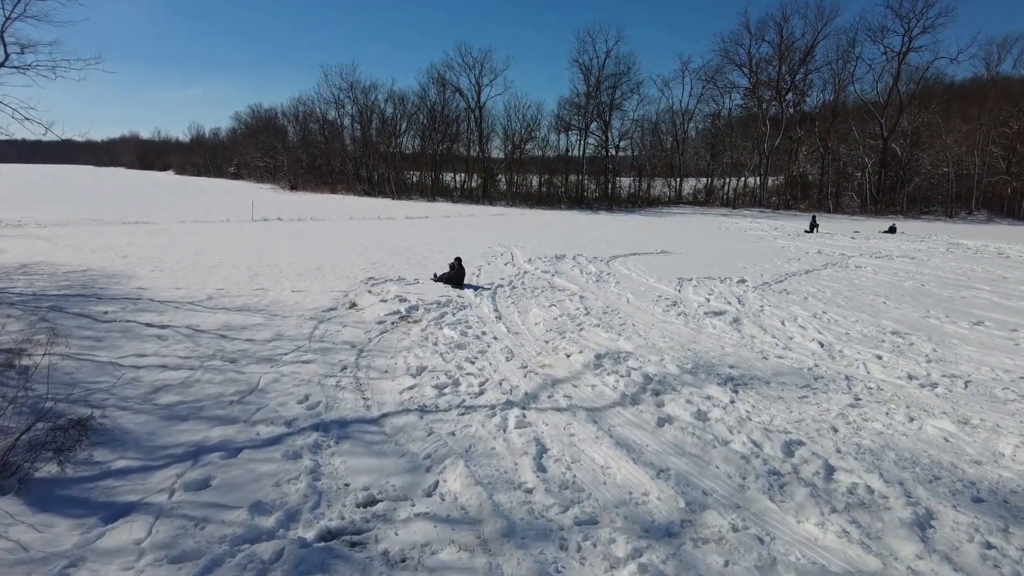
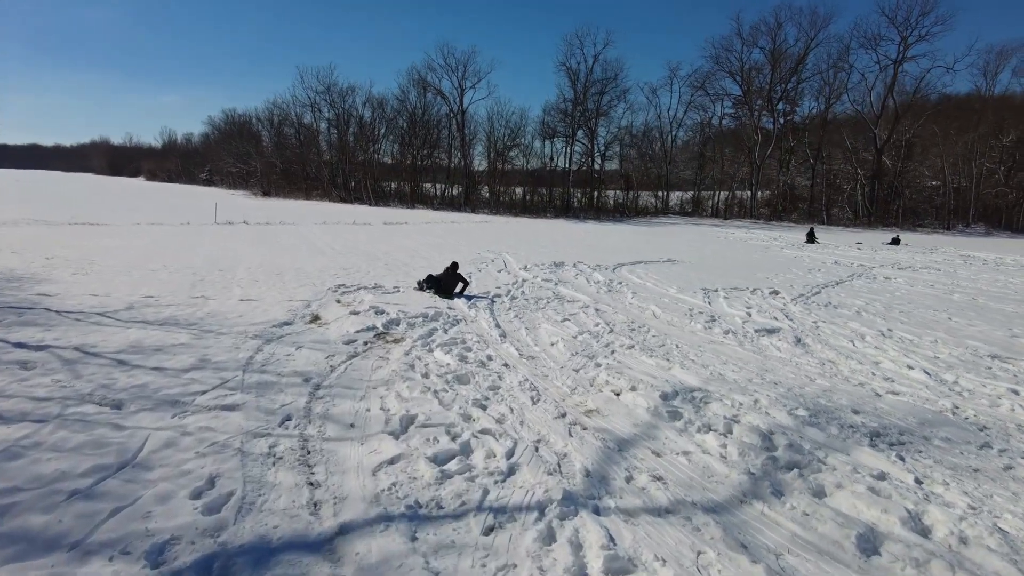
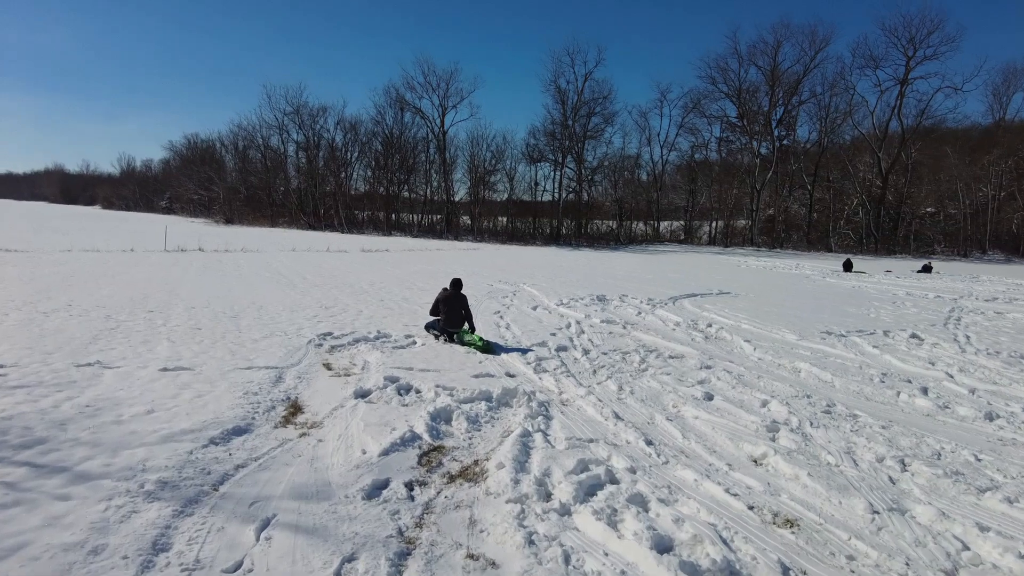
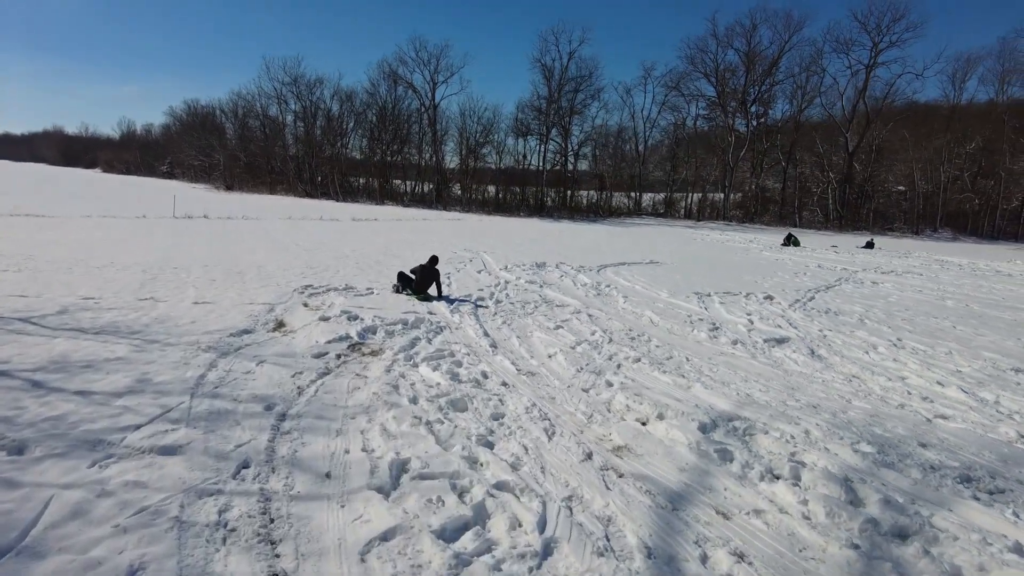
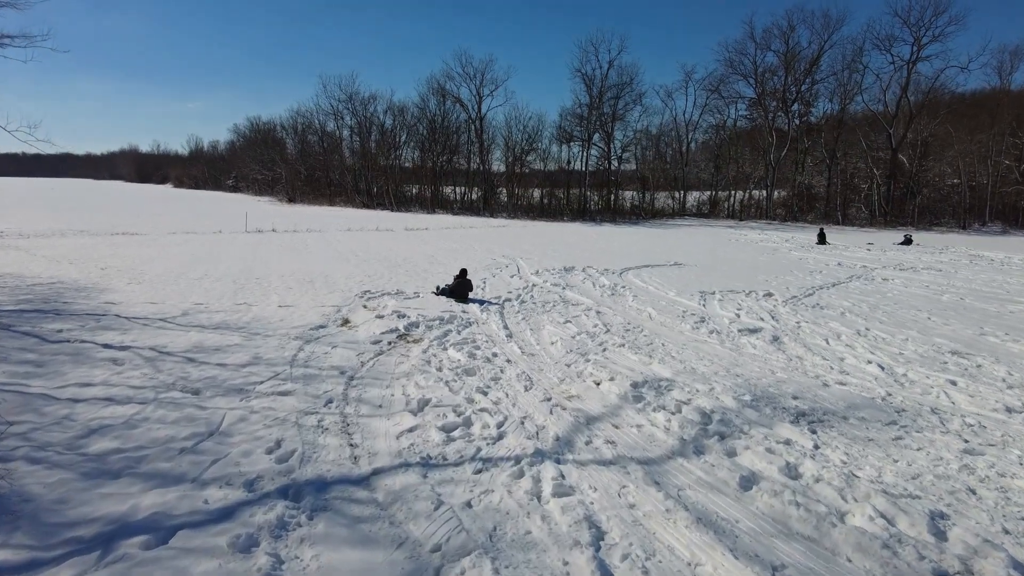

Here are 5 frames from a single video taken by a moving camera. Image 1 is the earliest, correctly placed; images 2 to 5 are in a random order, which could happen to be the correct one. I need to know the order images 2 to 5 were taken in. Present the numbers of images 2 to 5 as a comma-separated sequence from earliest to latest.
5, 2, 4, 3
